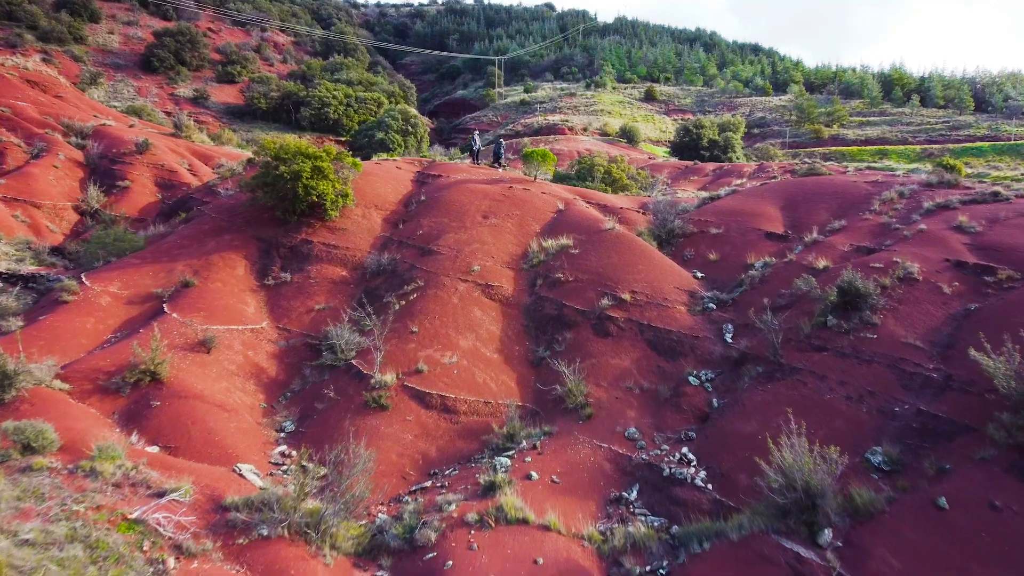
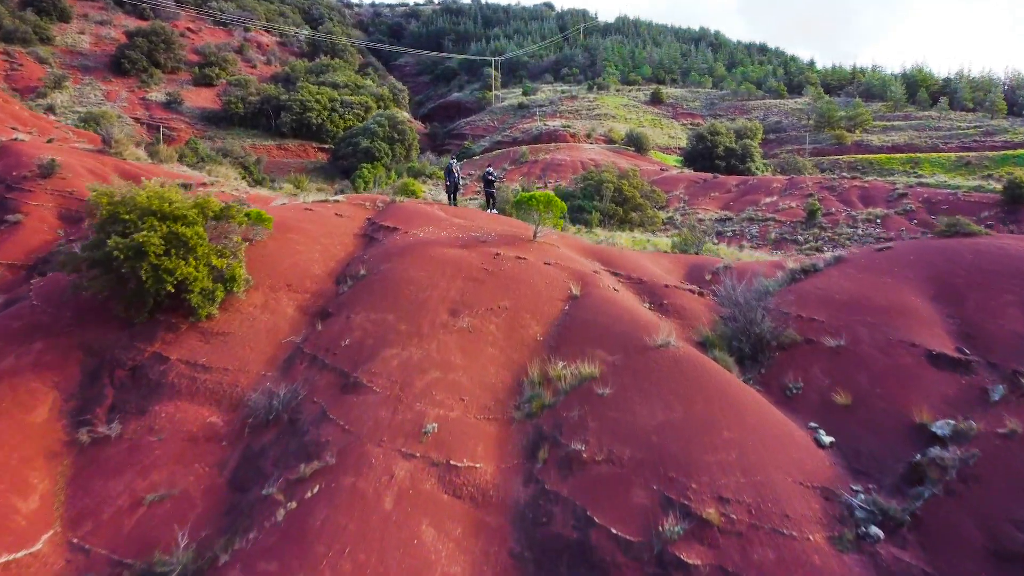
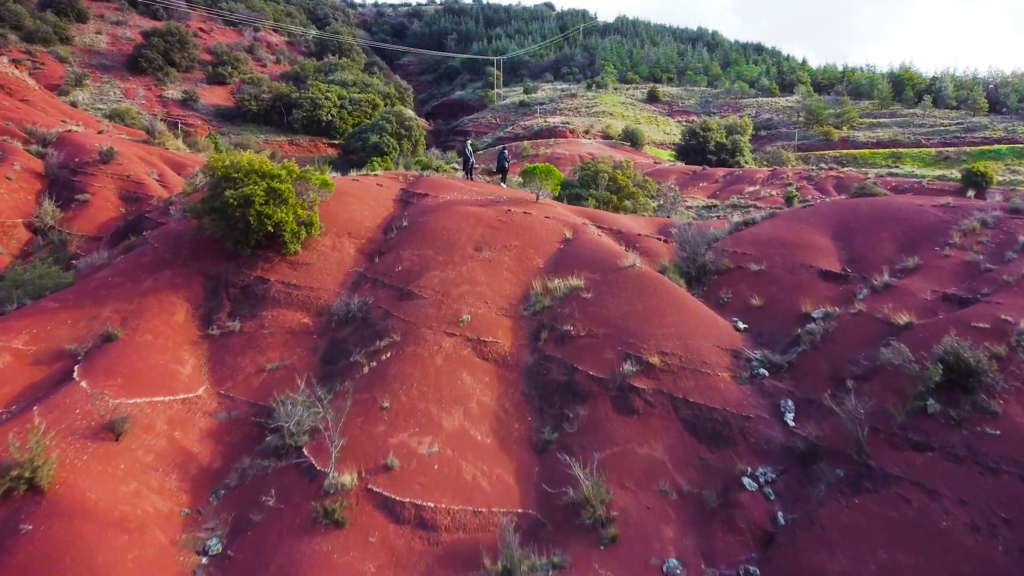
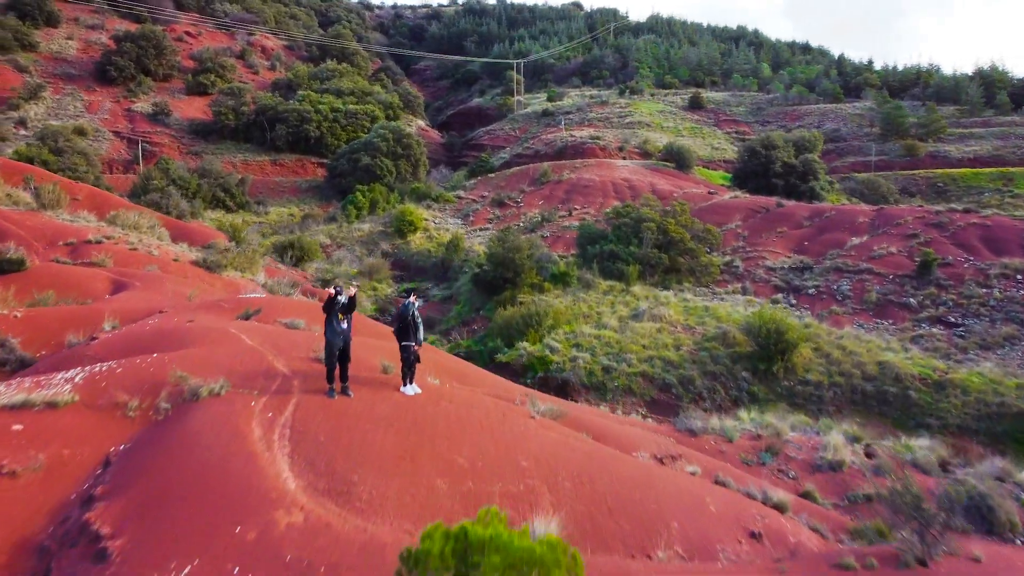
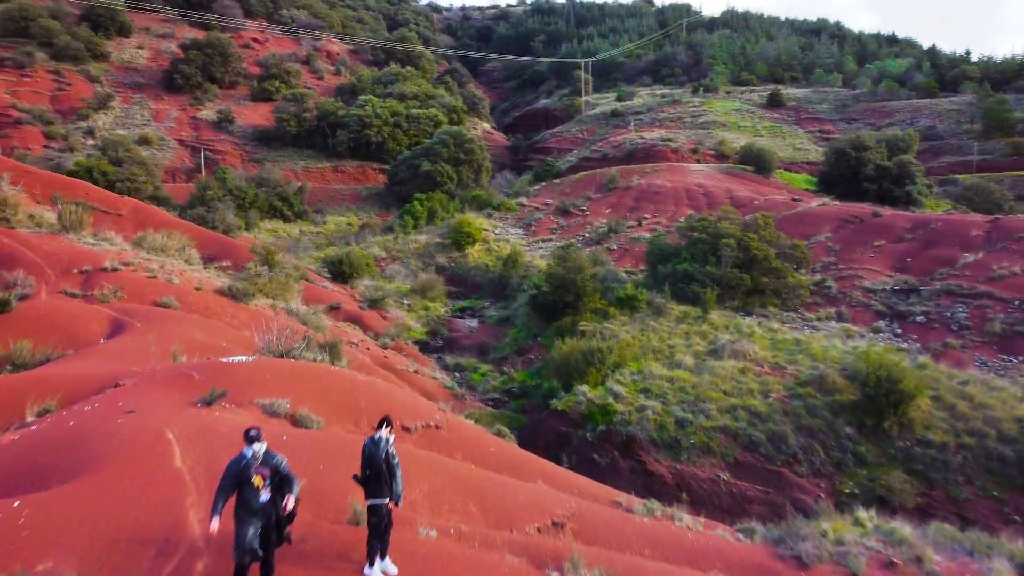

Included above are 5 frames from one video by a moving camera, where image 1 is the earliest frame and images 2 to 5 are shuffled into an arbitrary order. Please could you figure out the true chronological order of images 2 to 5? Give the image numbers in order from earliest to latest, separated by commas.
3, 2, 4, 5
